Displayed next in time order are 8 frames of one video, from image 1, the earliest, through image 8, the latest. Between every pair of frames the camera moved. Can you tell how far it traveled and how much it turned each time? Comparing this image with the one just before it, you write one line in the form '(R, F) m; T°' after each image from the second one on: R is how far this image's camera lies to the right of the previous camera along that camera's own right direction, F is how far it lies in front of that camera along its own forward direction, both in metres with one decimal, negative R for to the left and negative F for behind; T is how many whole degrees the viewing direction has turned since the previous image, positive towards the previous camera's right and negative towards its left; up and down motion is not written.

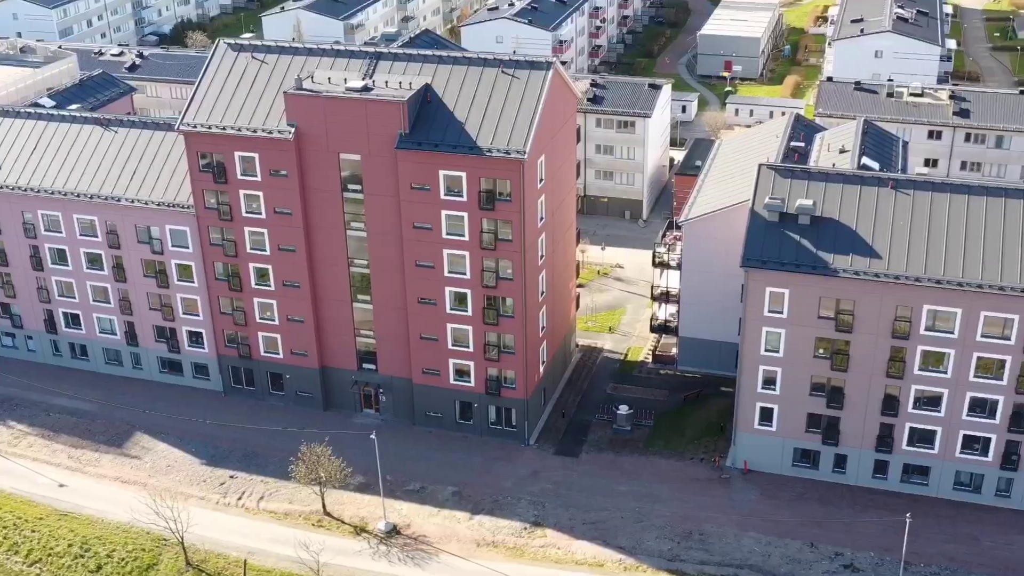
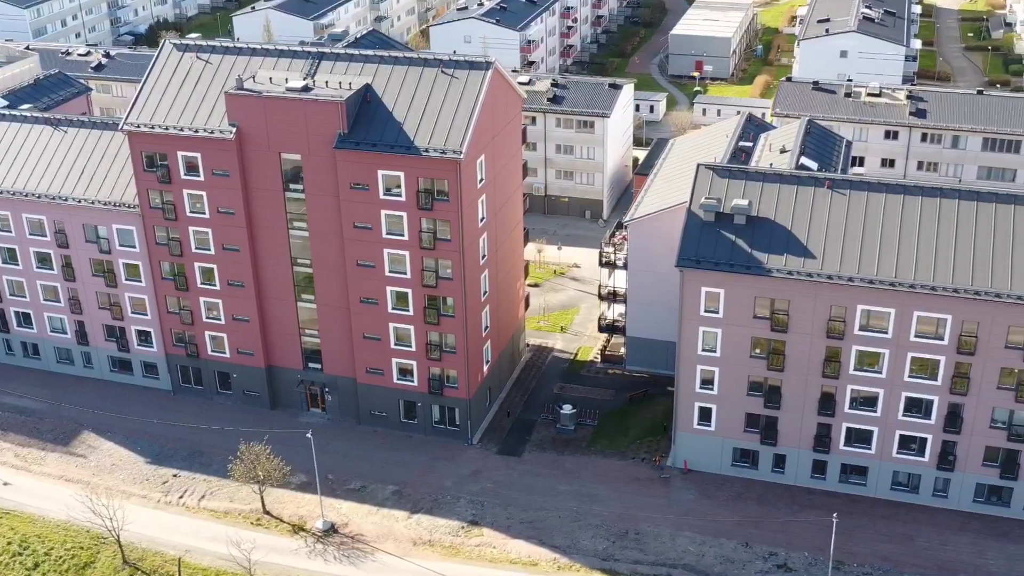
(+2.9, -0.1) m; 0°
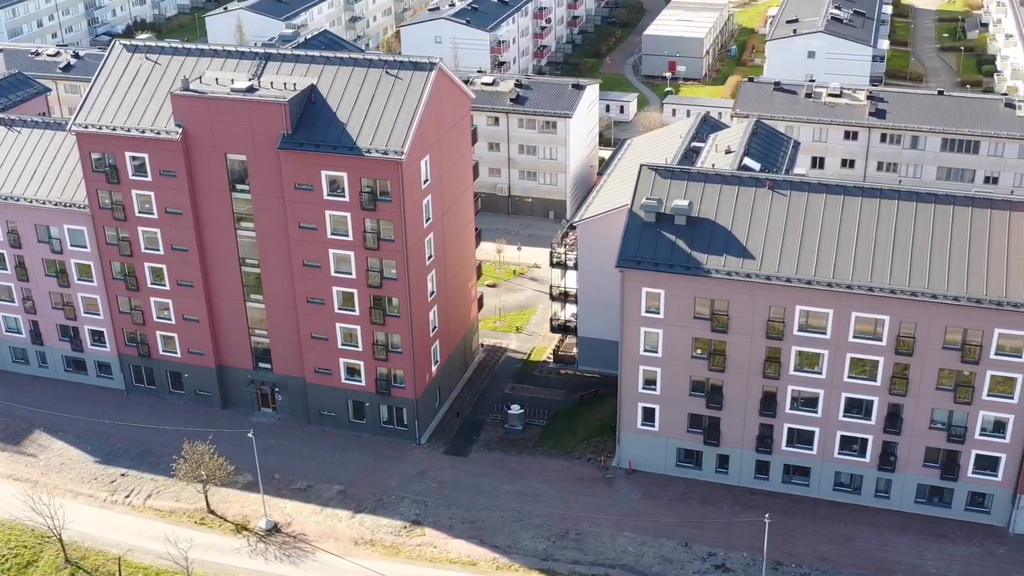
(+2.6, -0.1) m; 0°
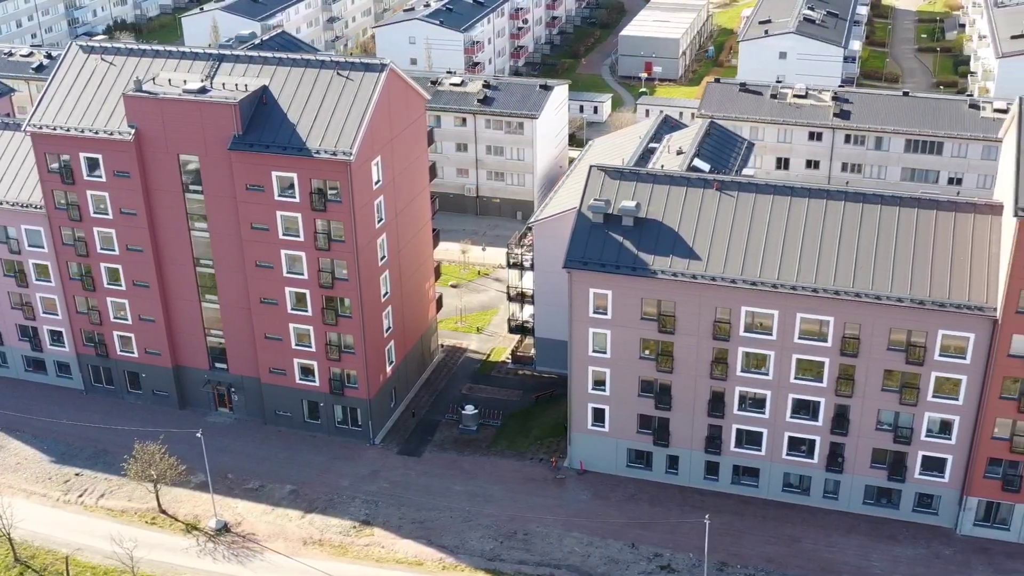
(+2.3, -0.1) m; 0°
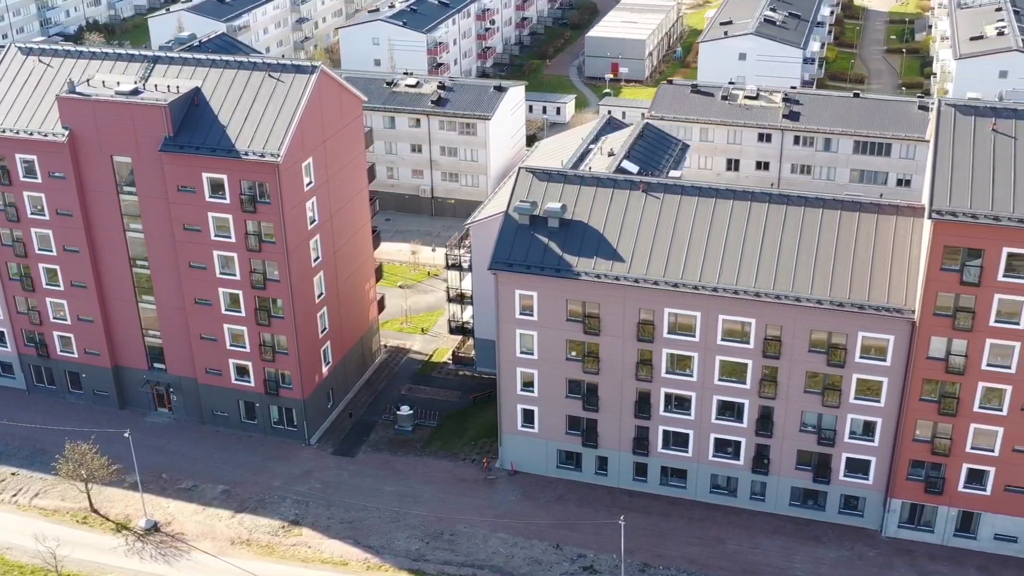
(+3.3, -0.2) m; -1°
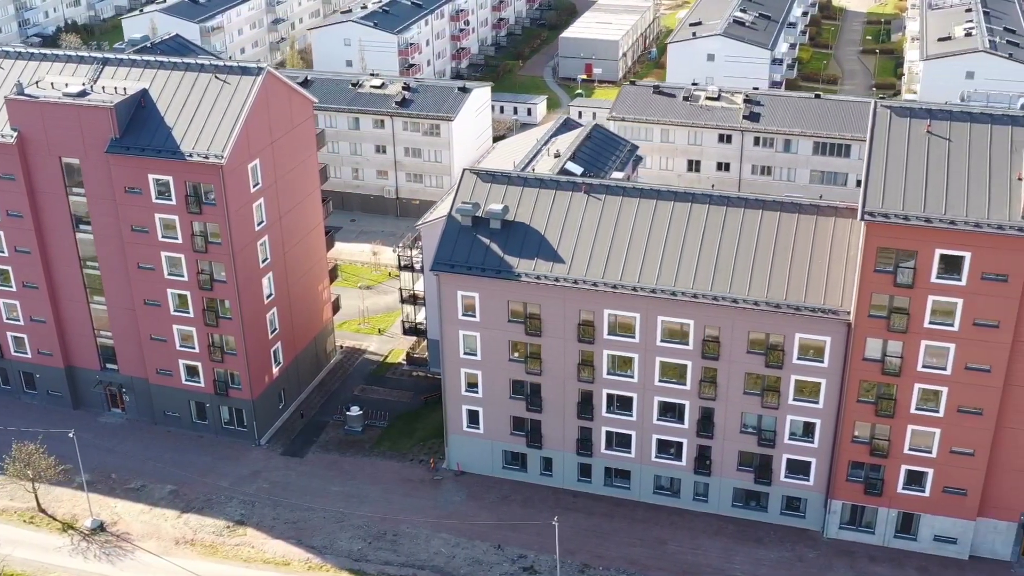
(+2.6, -0.1) m; 0°
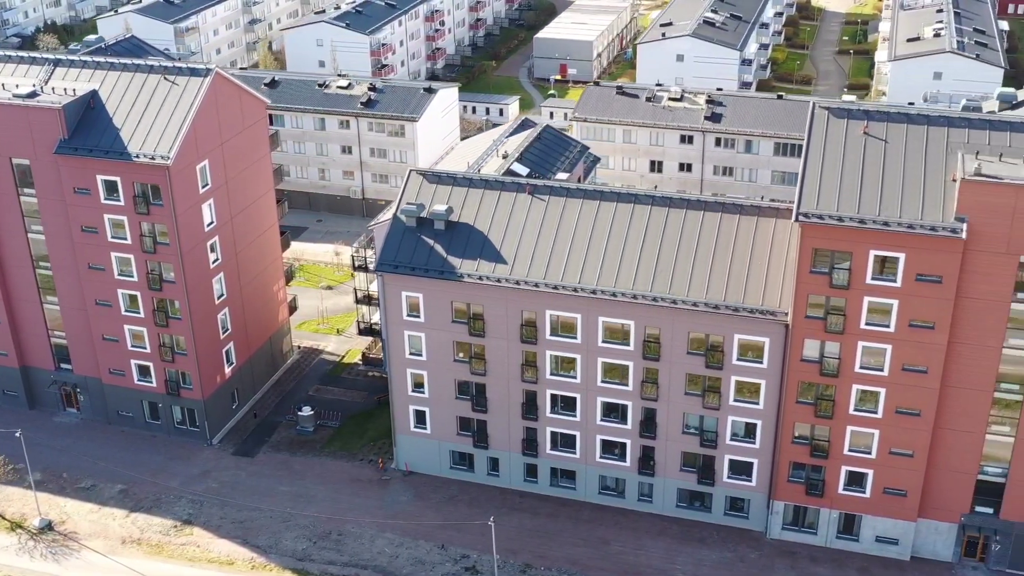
(+2.5, -0.1) m; 0°
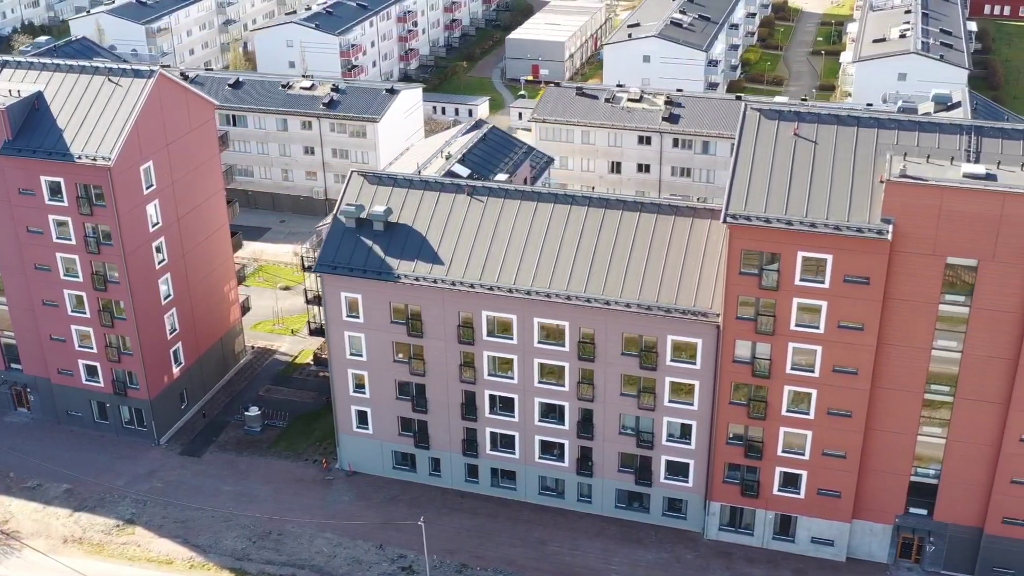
(+2.8, -0.1) m; 0°
